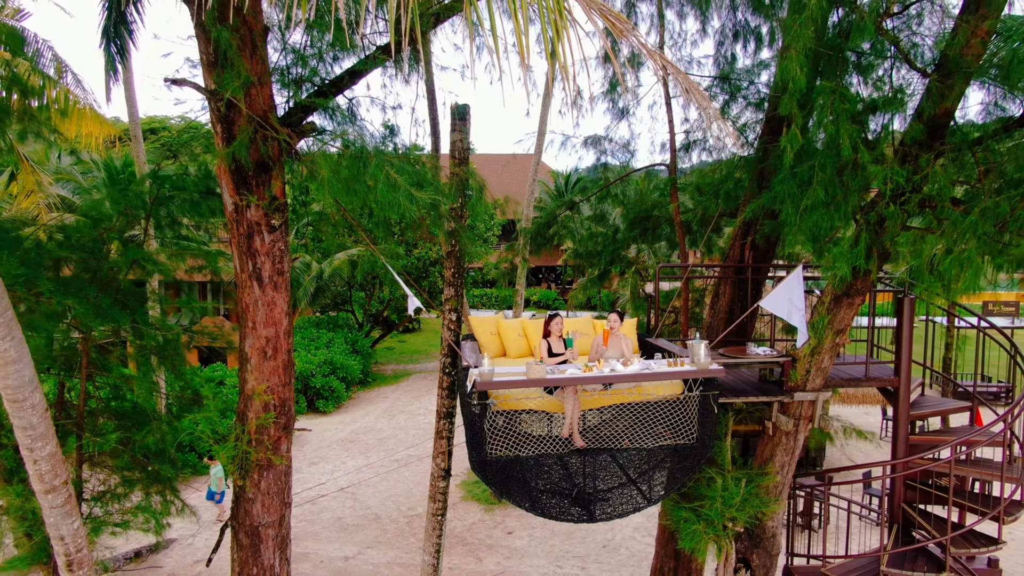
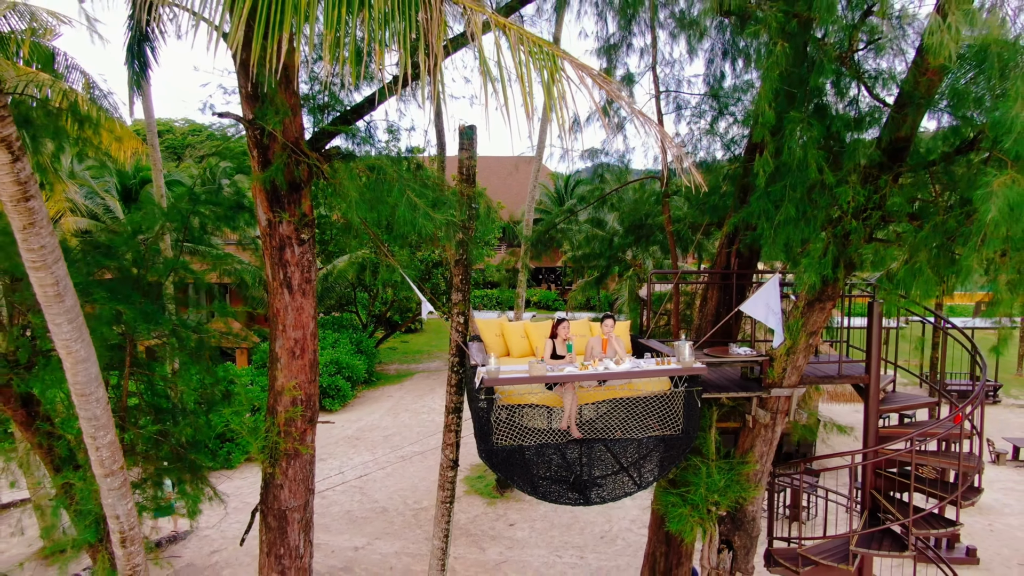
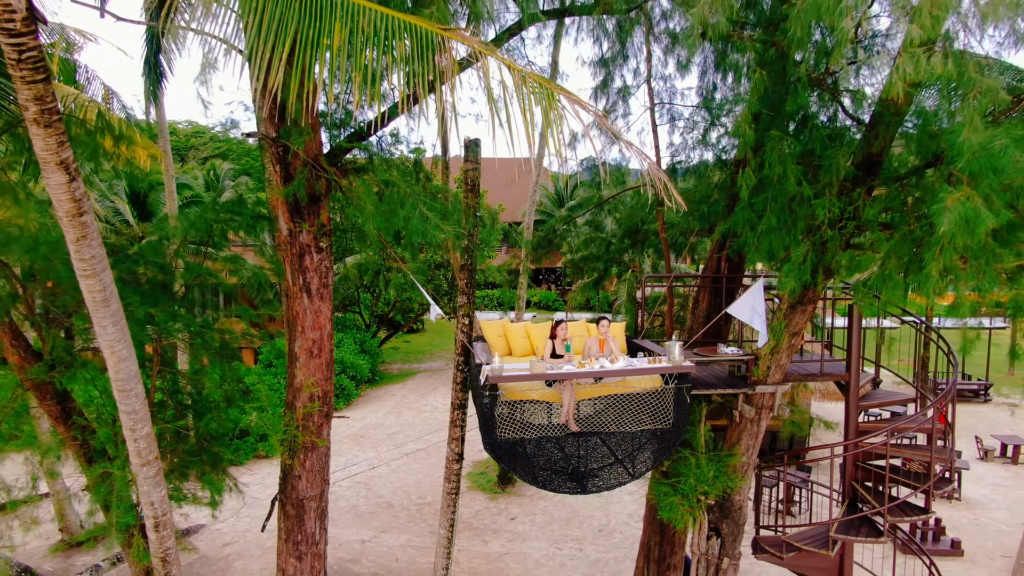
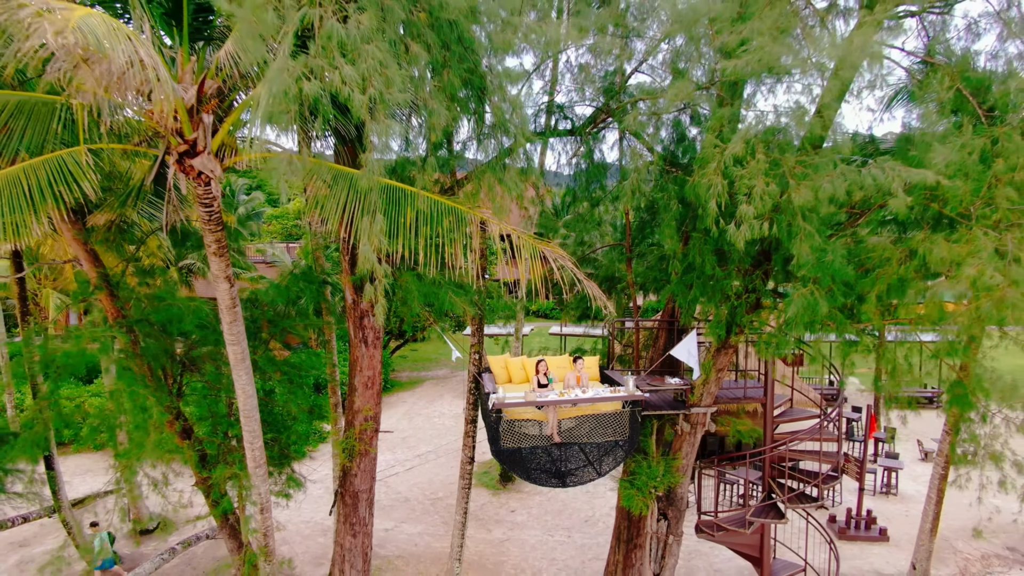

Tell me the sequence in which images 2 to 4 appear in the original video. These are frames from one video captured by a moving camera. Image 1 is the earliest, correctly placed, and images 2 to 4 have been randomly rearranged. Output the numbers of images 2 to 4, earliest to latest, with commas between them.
2, 3, 4
